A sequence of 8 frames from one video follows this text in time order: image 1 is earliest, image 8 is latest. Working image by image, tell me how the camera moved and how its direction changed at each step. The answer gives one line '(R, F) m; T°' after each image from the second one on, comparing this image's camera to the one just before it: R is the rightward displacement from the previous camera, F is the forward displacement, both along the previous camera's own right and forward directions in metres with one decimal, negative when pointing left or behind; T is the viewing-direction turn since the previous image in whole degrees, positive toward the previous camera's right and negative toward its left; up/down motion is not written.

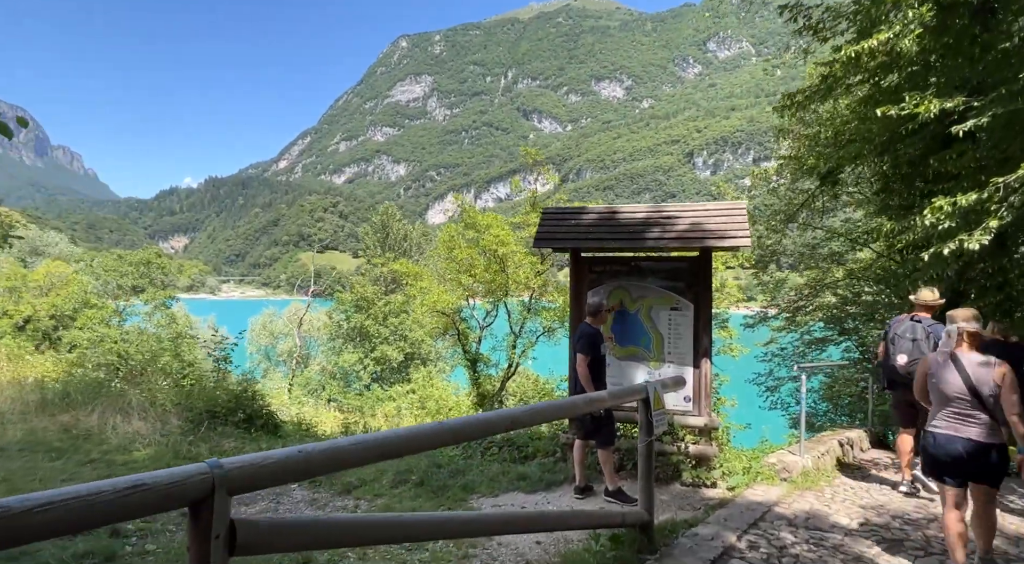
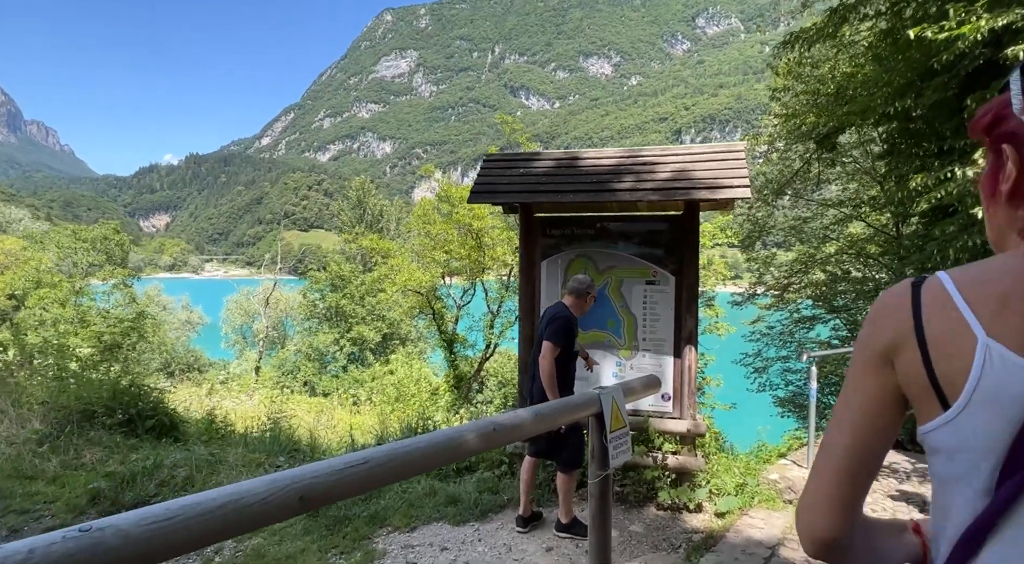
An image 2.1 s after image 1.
(+0.4, +1.4) m; +1°
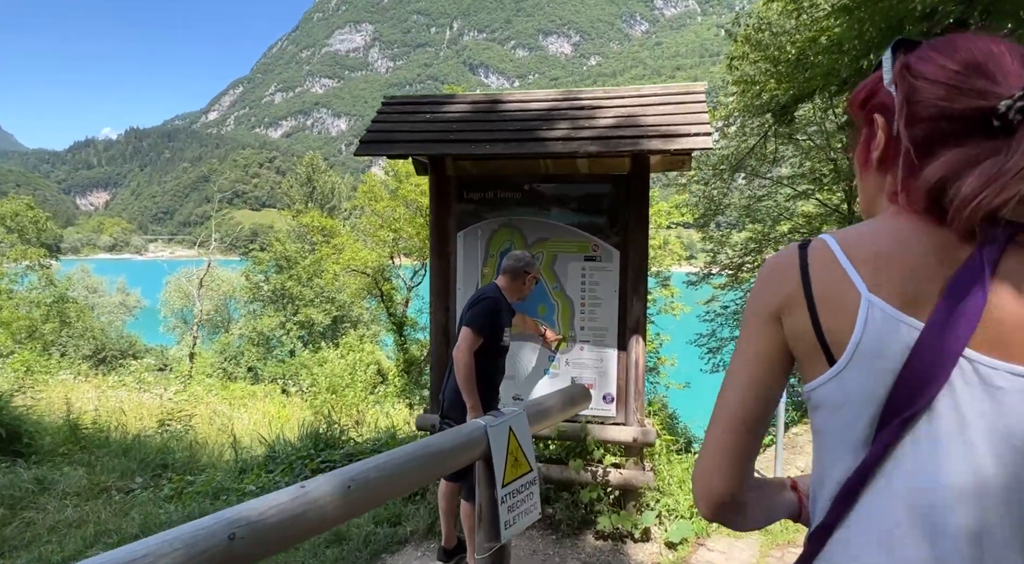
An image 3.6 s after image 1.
(+0.3, +1.0) m; +4°
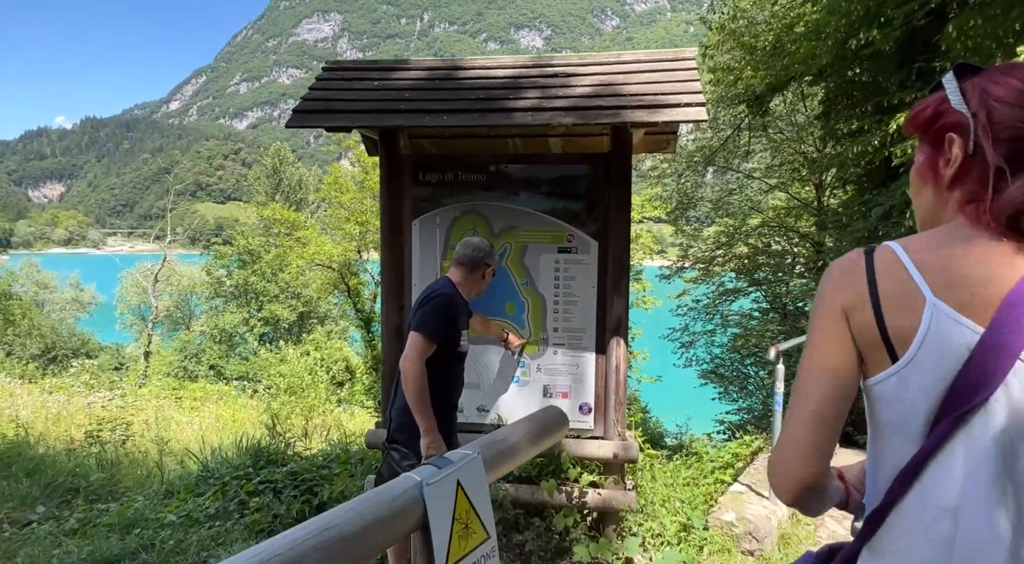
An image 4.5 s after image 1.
(0.0, +0.5) m; +3°
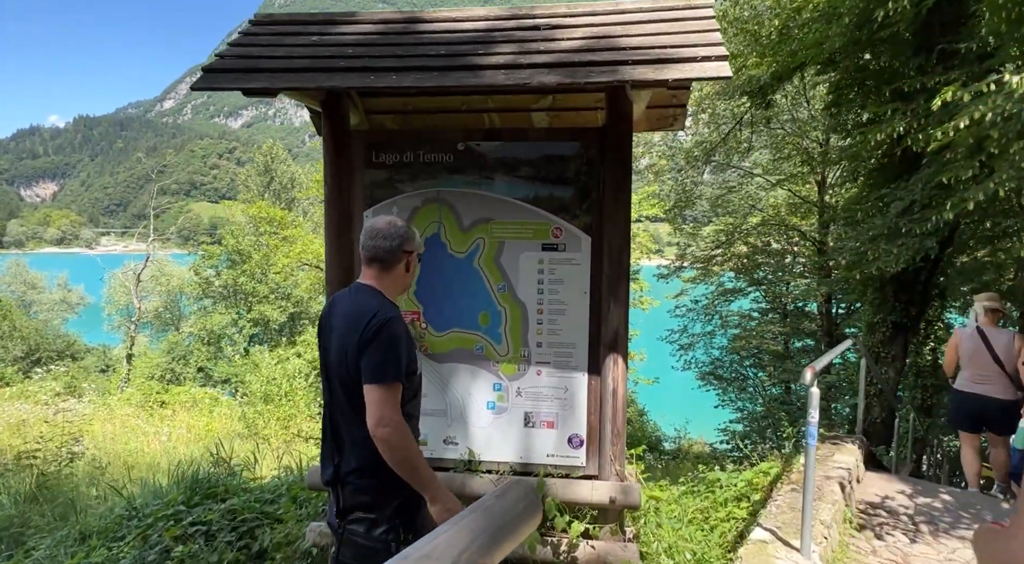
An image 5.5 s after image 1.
(+0.1, +0.7) m; 0°
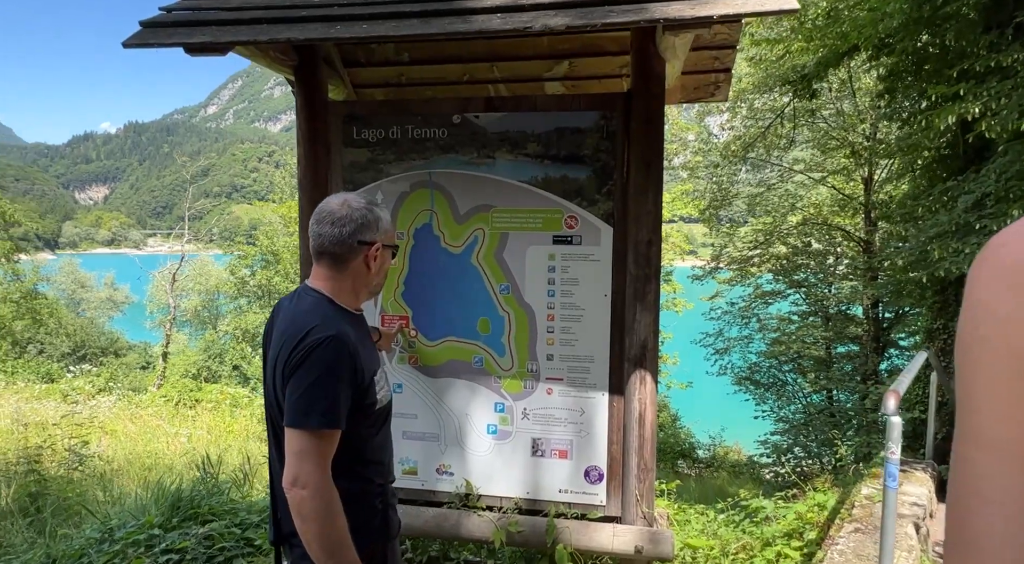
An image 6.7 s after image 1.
(+0.1, +0.5) m; -3°
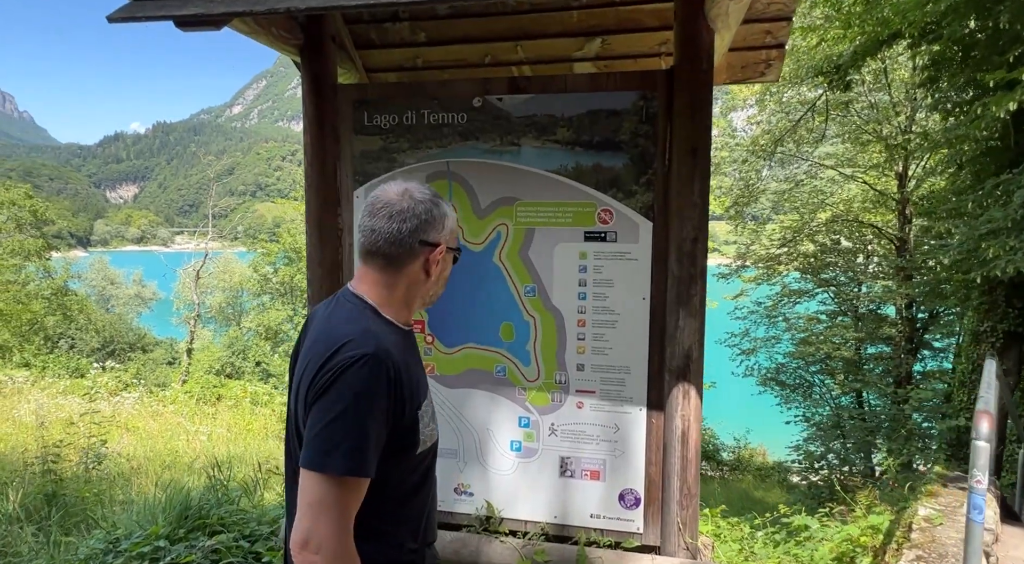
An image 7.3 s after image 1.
(0.0, +0.3) m; -2°
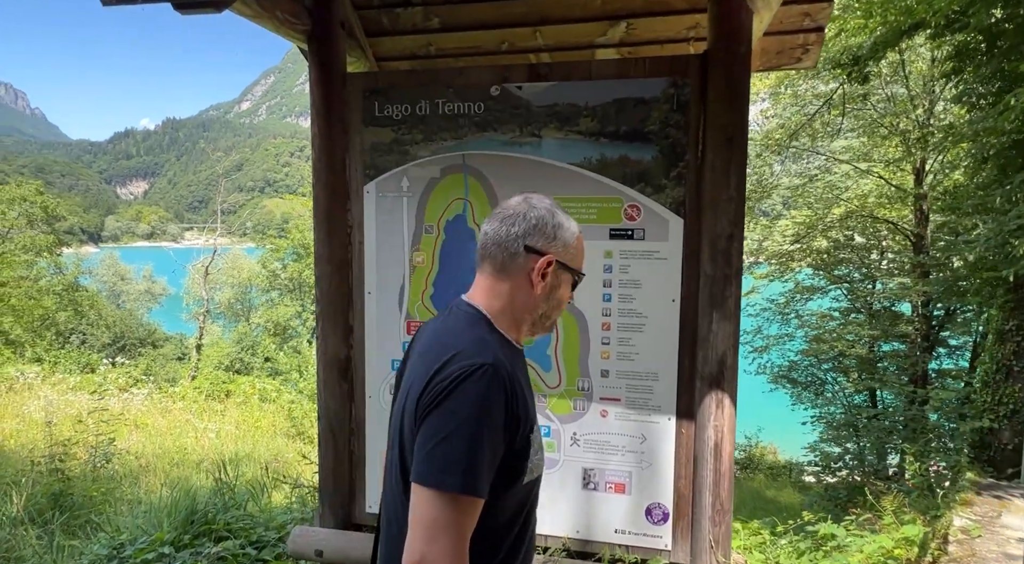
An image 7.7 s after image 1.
(0.0, +0.1) m; -1°
